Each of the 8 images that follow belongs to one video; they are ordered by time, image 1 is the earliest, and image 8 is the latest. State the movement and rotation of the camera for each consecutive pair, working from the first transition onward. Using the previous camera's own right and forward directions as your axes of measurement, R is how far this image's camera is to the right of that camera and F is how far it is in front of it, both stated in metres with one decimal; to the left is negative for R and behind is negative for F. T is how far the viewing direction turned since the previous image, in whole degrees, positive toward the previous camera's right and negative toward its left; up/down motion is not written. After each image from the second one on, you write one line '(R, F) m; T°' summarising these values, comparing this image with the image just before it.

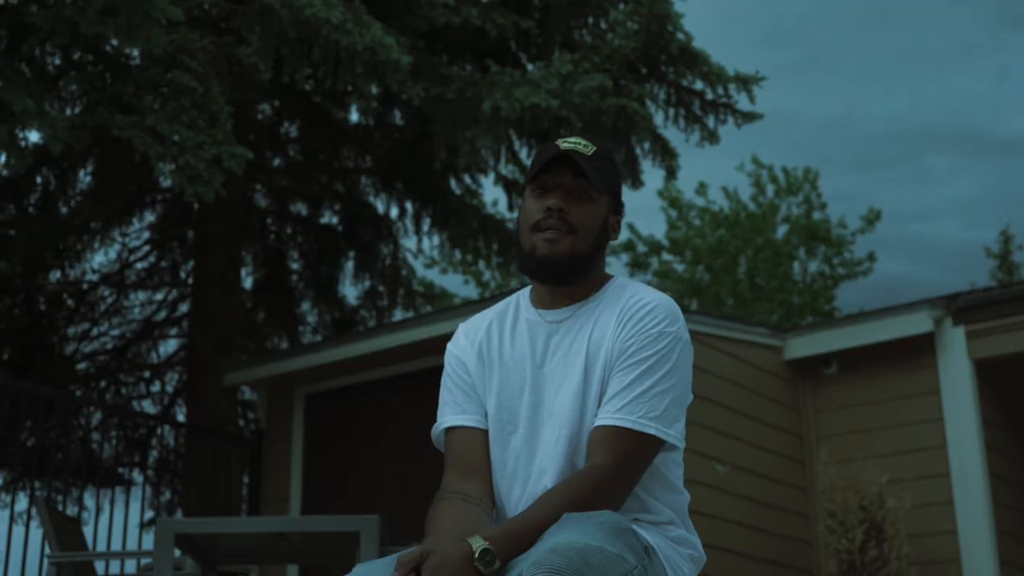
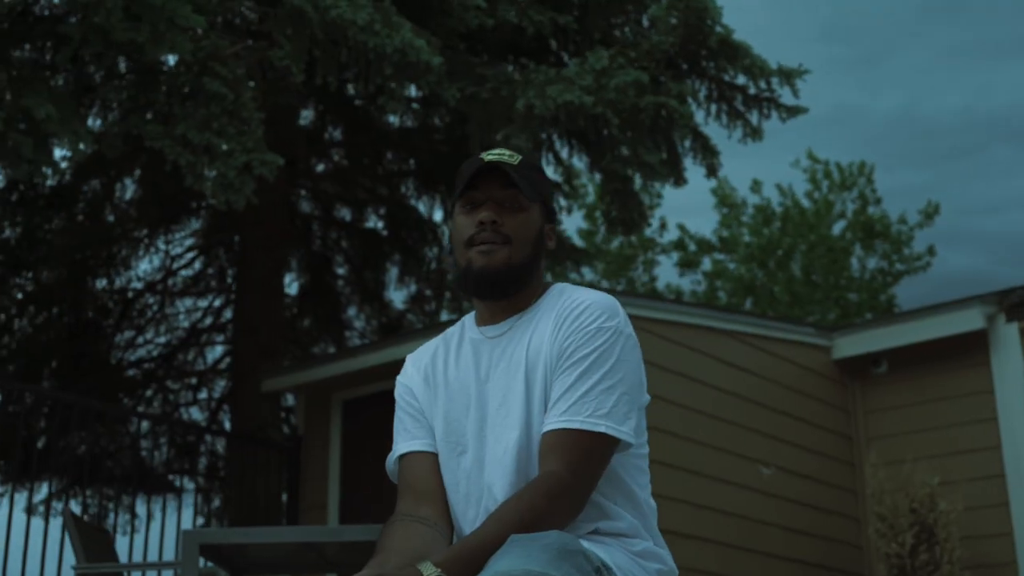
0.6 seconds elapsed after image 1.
(+0.4, +0.1) m; -4°
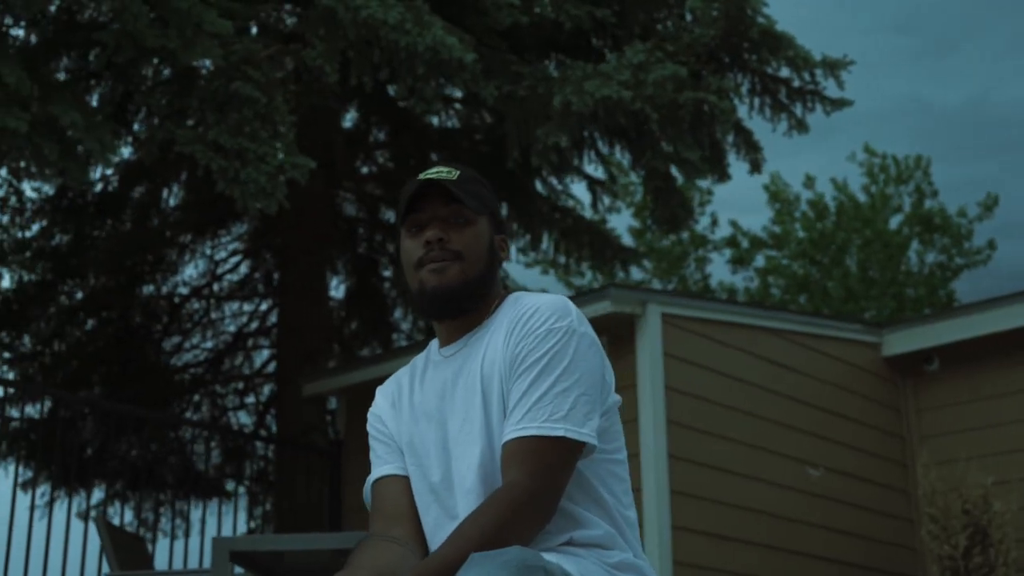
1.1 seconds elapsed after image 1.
(+0.3, +0.1) m; -4°
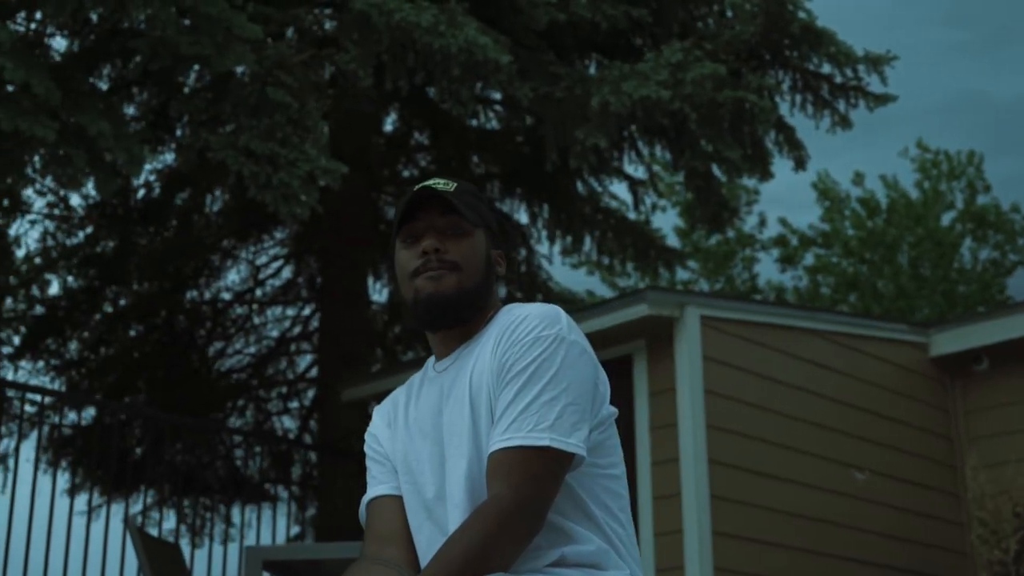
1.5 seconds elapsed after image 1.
(+0.2, +0.1) m; -3°
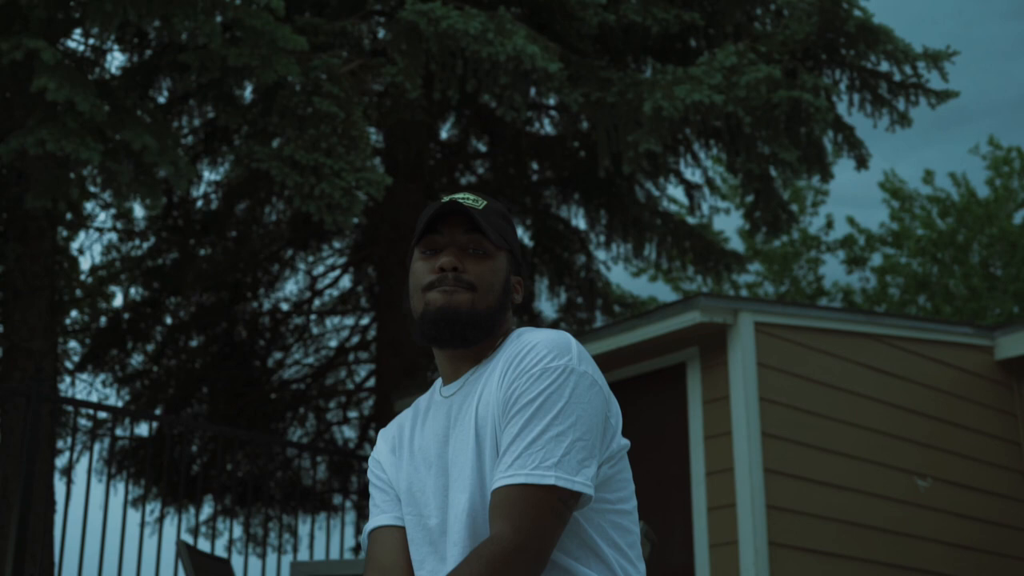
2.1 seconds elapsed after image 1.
(+0.3, +0.1) m; -4°
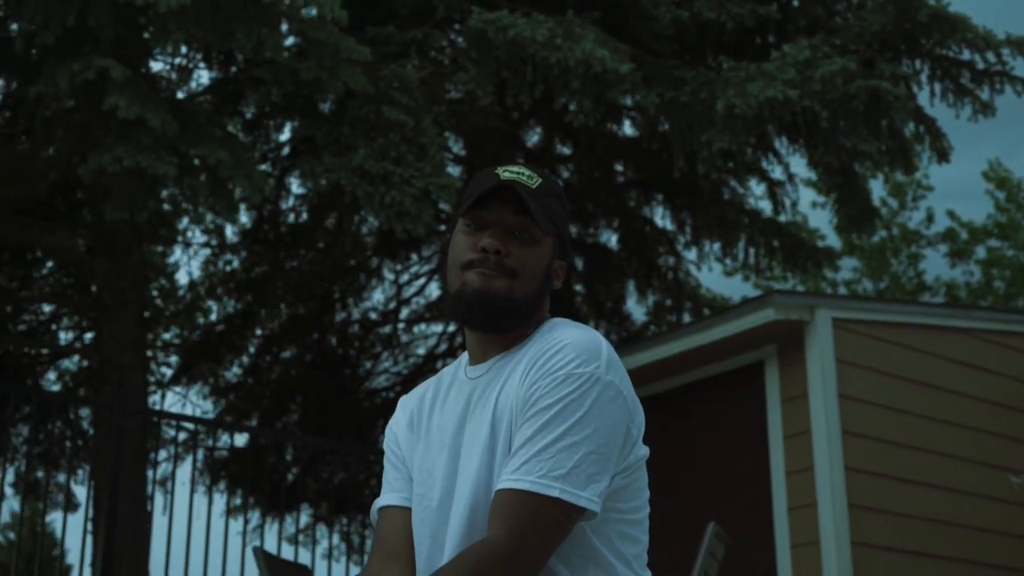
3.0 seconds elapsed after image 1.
(+0.6, +0.1) m; -6°
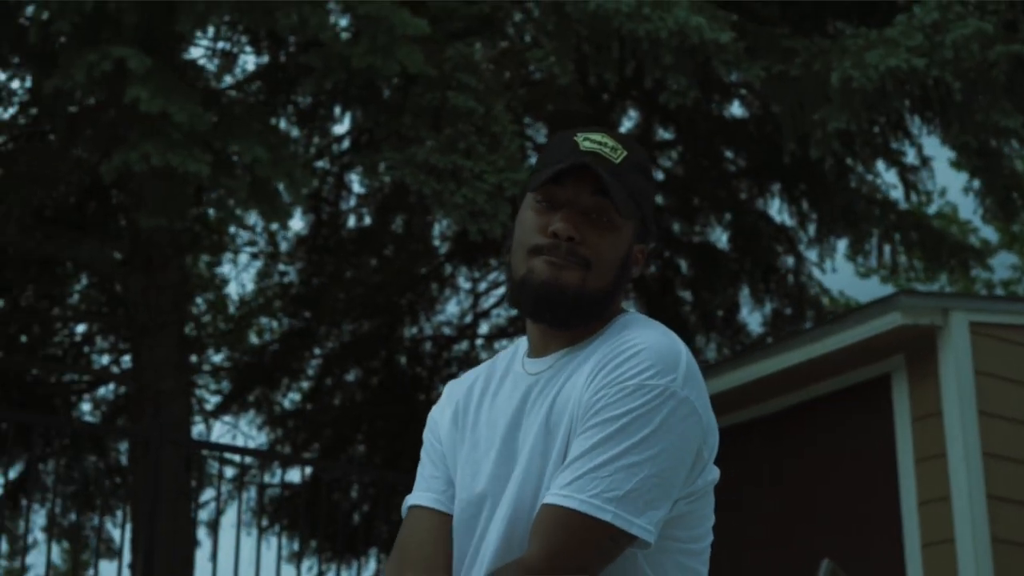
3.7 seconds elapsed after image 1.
(+0.2, +1.1) m; -4°
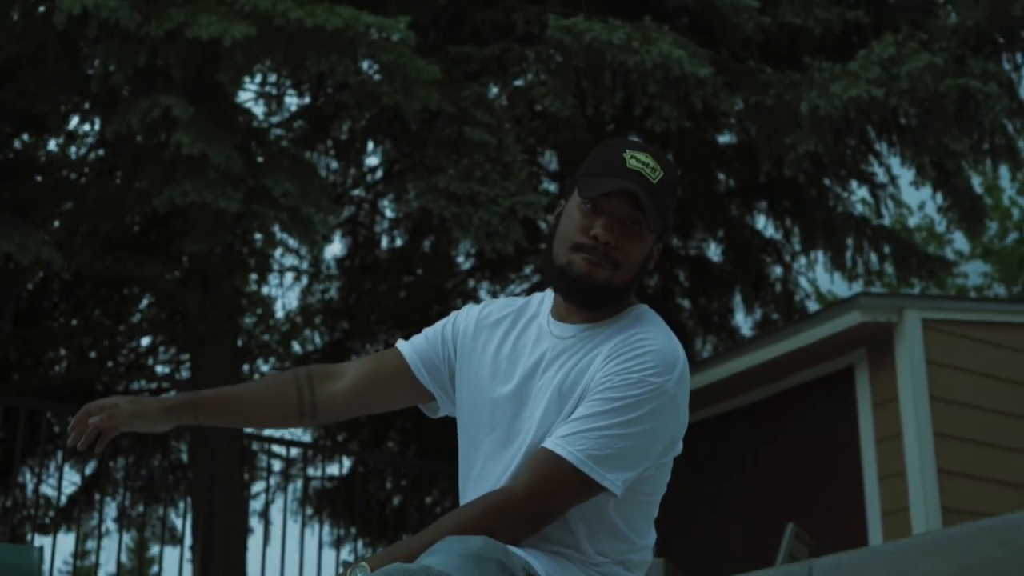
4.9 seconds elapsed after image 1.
(+0.2, -1.0) m; -2°
